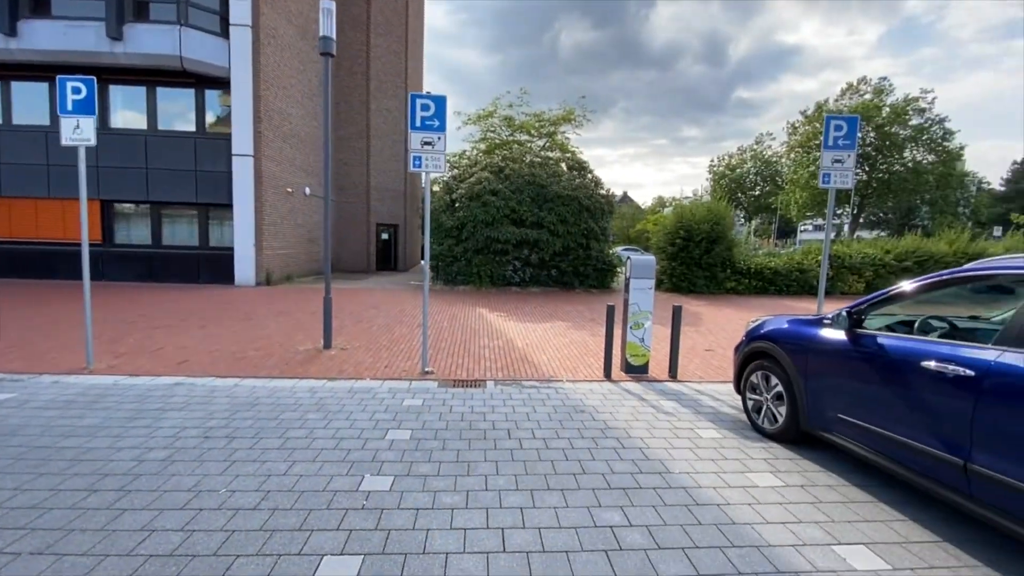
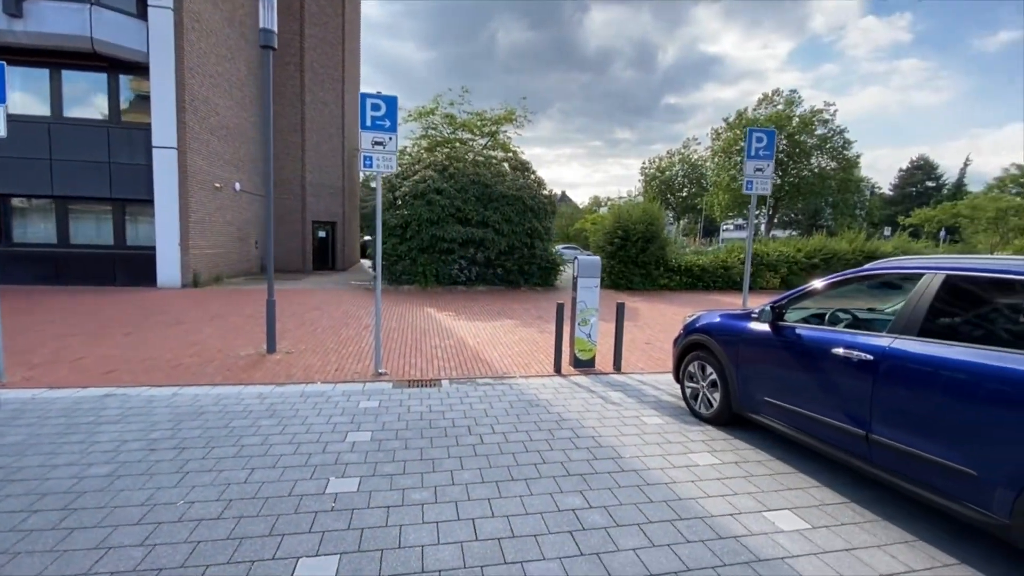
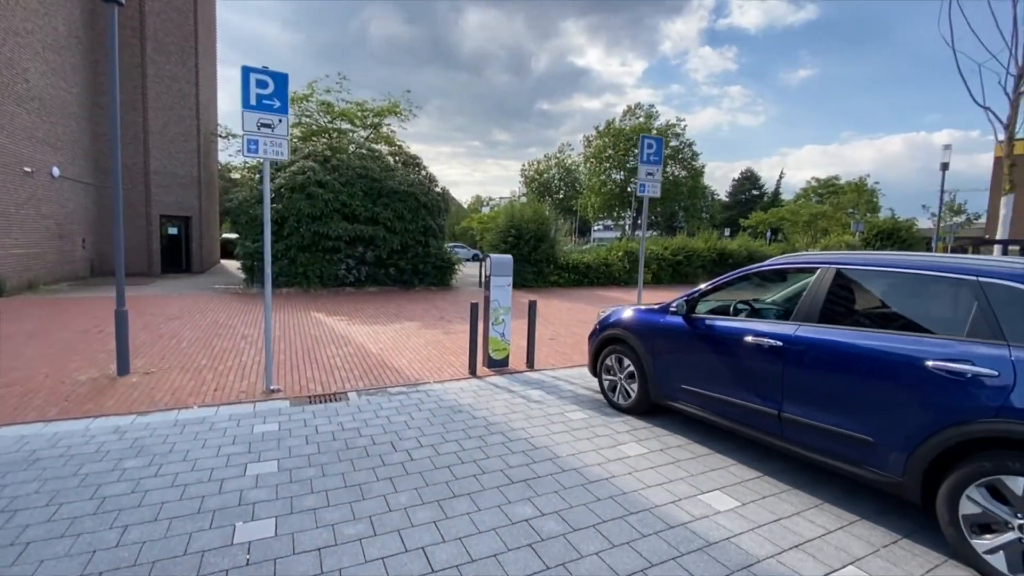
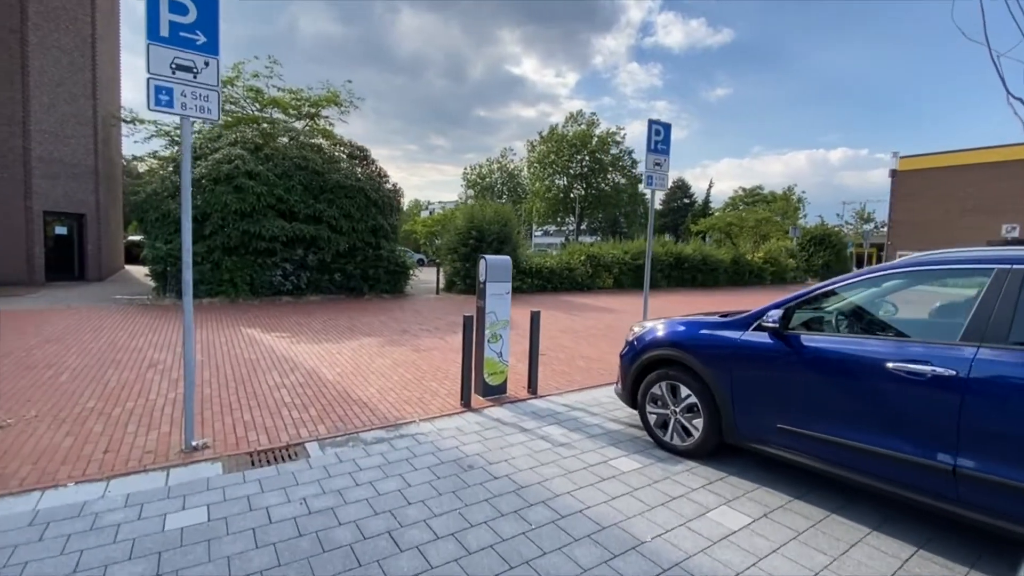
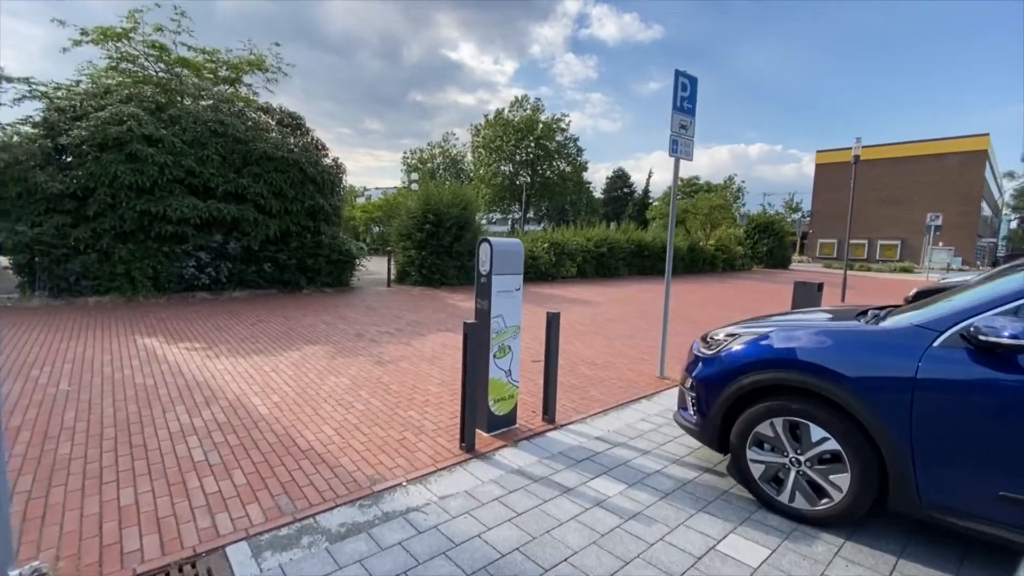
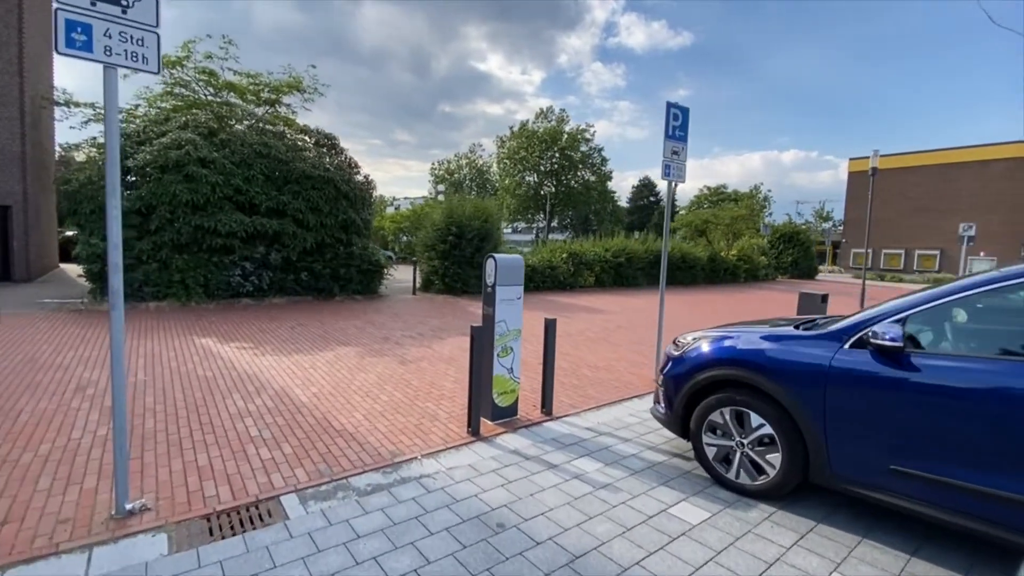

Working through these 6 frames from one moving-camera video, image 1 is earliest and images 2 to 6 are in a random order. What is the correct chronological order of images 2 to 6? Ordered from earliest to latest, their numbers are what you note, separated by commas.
2, 3, 4, 6, 5
